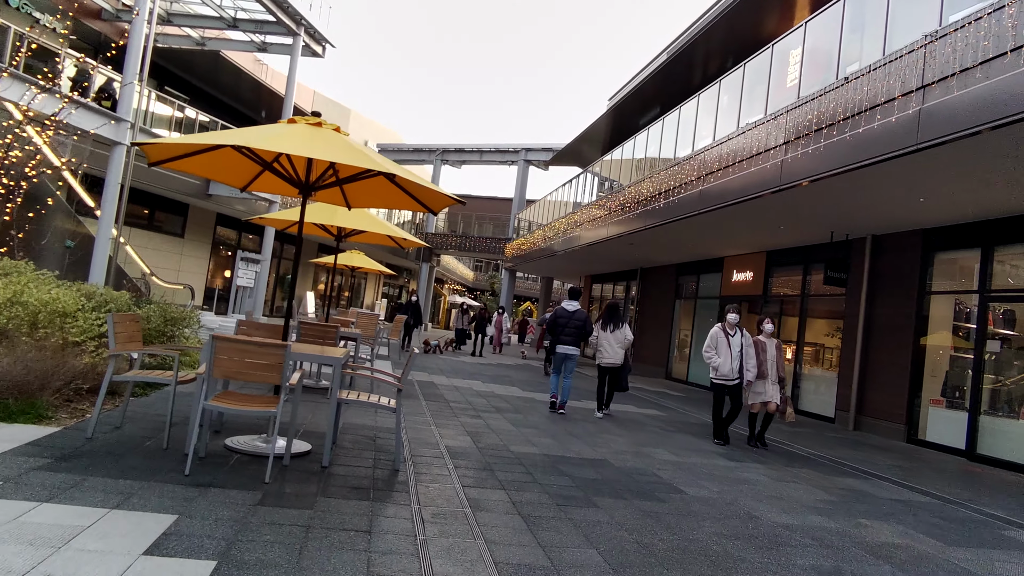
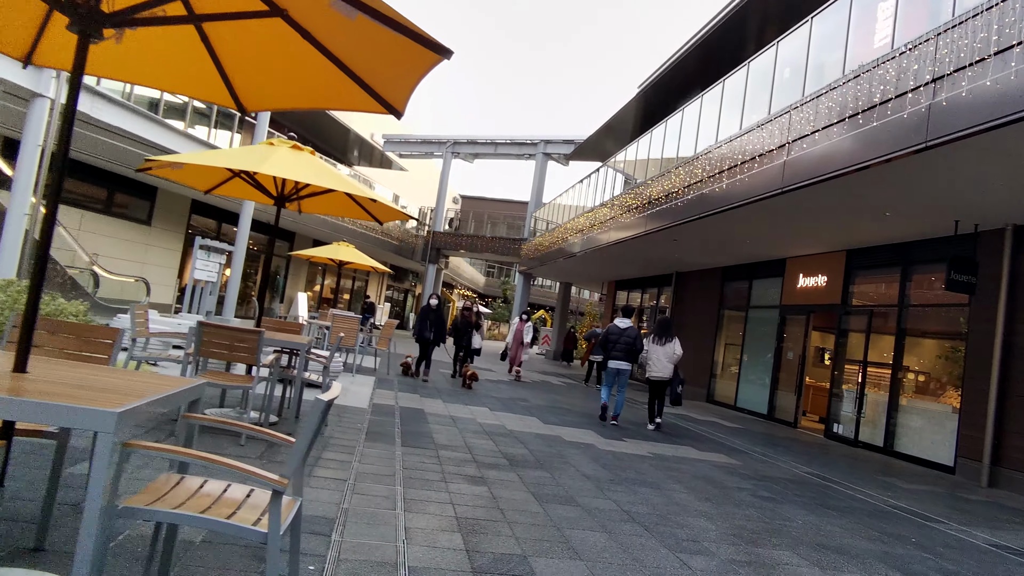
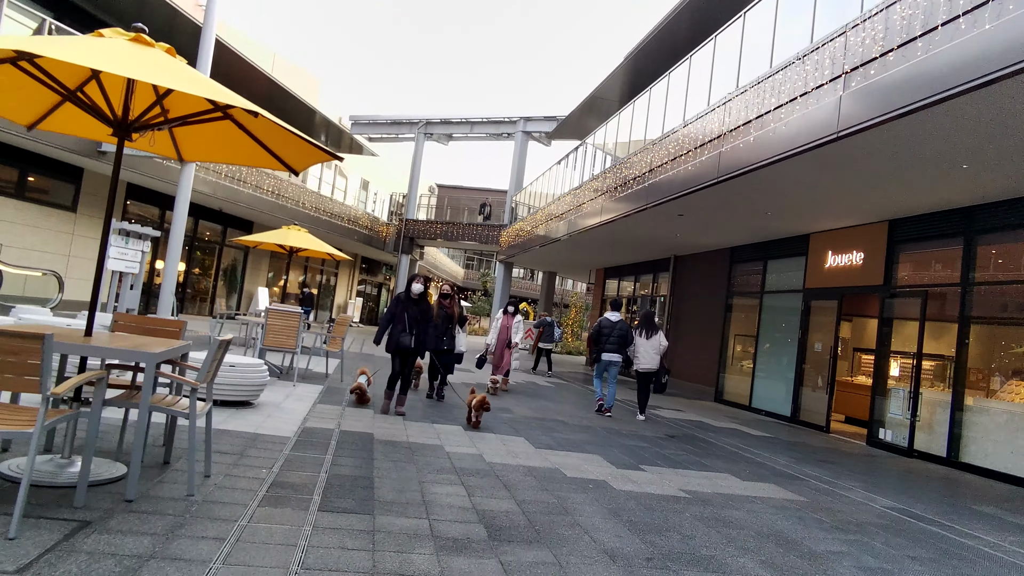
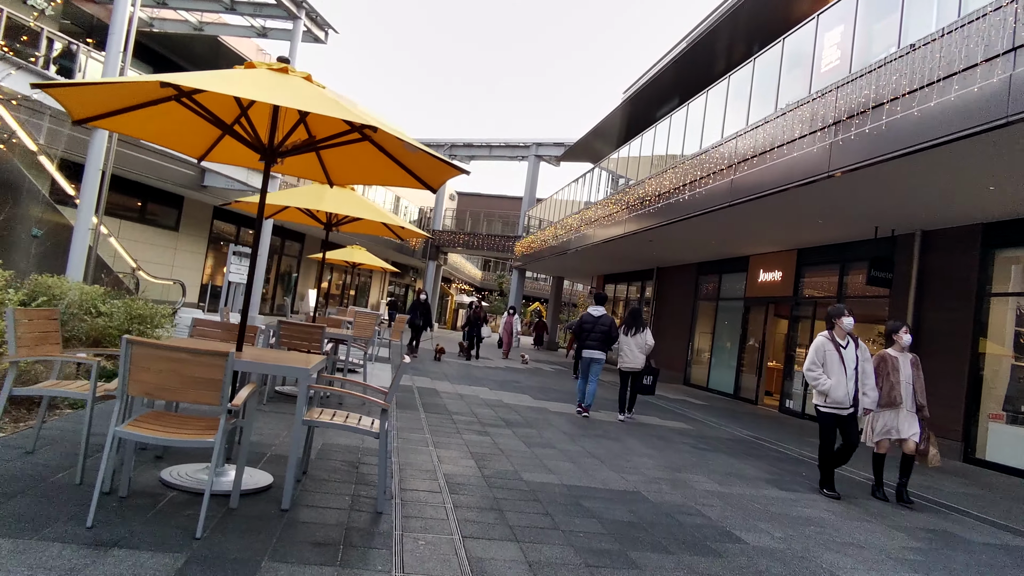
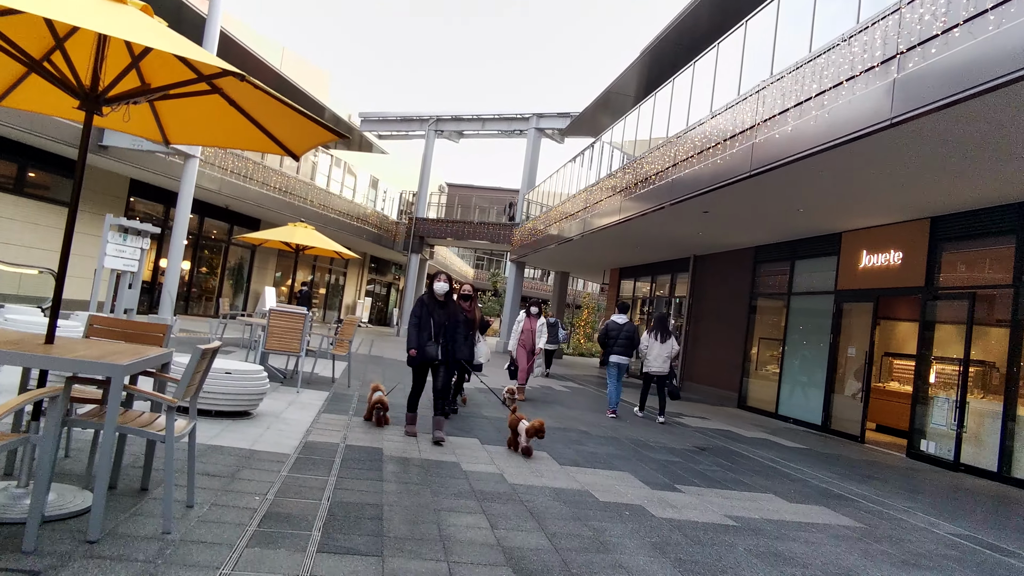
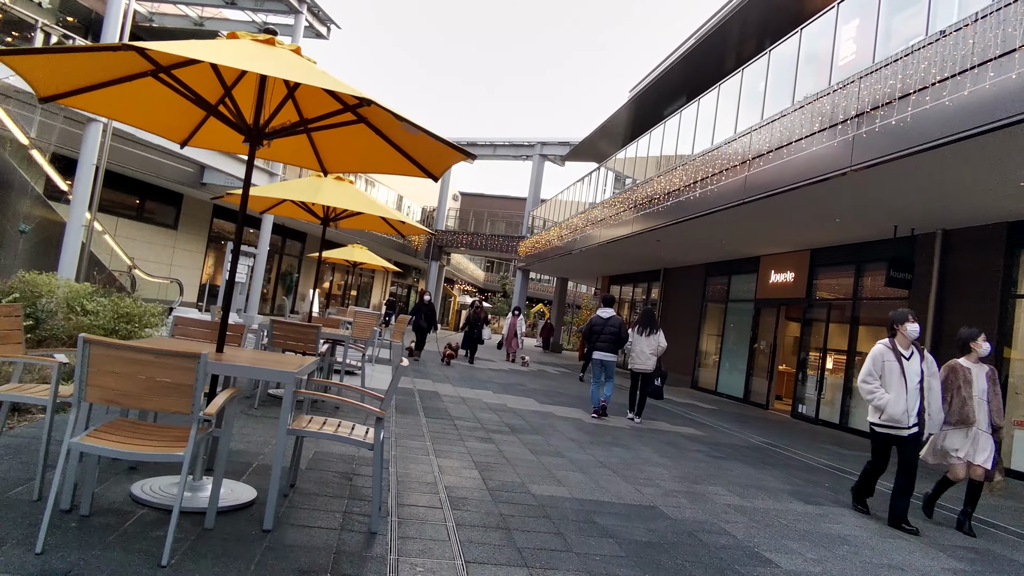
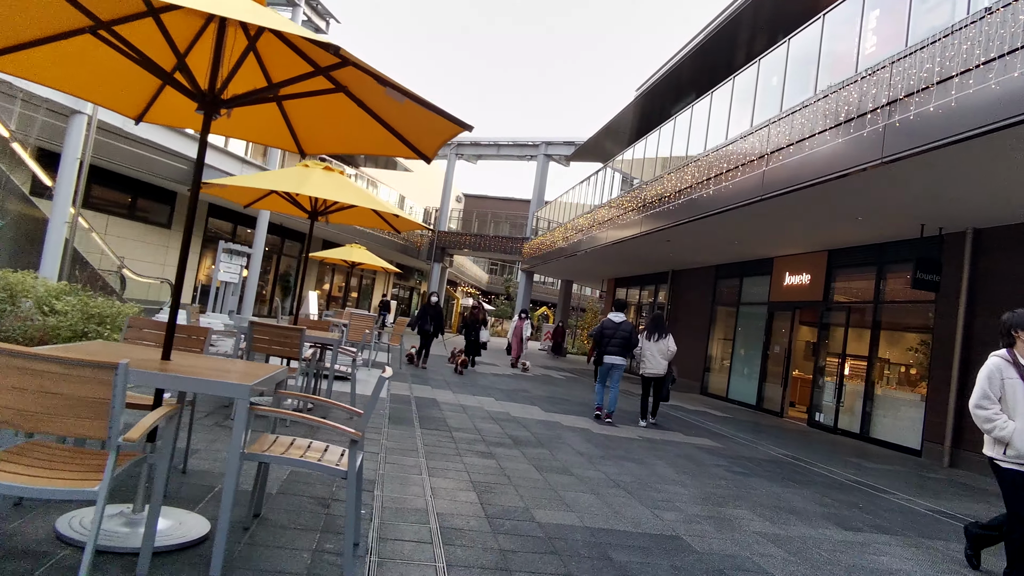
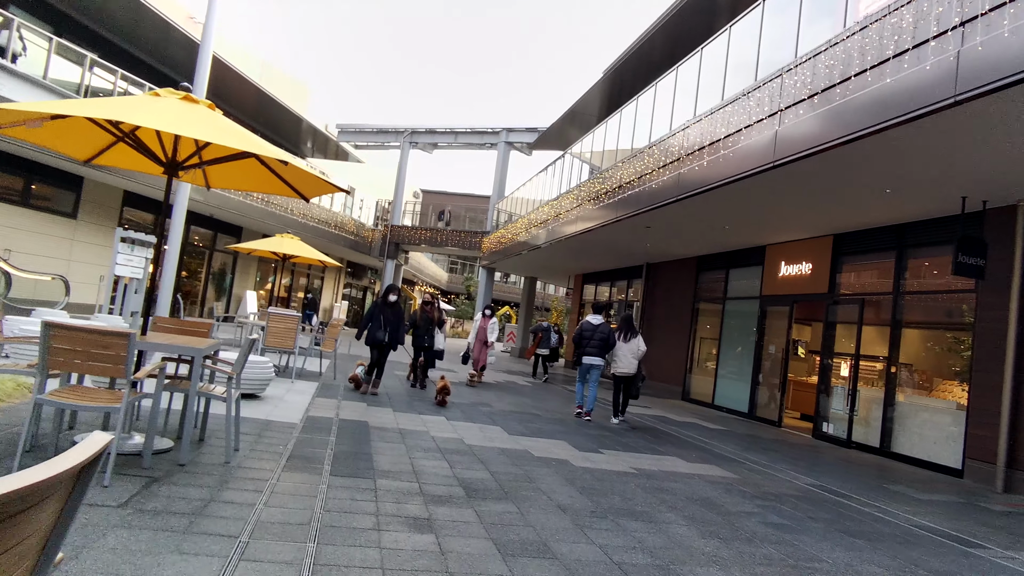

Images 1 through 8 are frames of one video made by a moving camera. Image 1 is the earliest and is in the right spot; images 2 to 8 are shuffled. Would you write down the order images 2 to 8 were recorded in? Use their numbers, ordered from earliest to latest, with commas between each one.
4, 6, 7, 2, 8, 3, 5
